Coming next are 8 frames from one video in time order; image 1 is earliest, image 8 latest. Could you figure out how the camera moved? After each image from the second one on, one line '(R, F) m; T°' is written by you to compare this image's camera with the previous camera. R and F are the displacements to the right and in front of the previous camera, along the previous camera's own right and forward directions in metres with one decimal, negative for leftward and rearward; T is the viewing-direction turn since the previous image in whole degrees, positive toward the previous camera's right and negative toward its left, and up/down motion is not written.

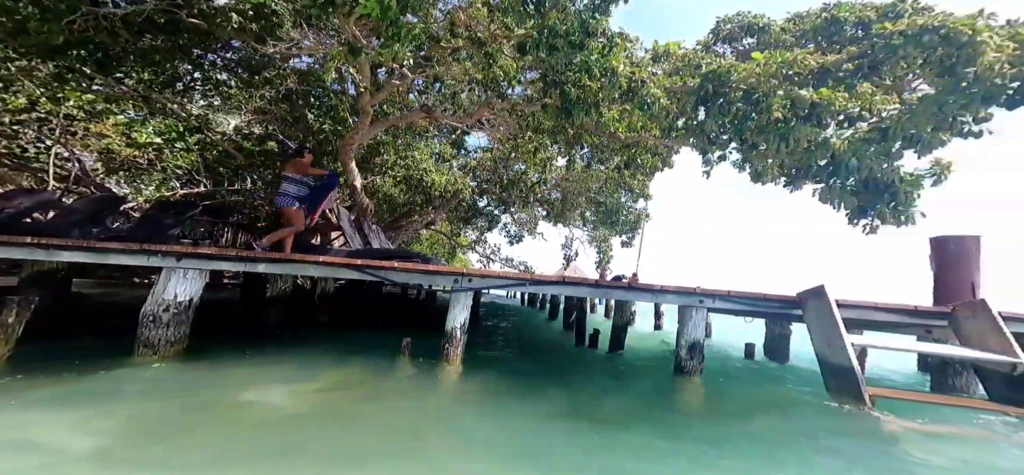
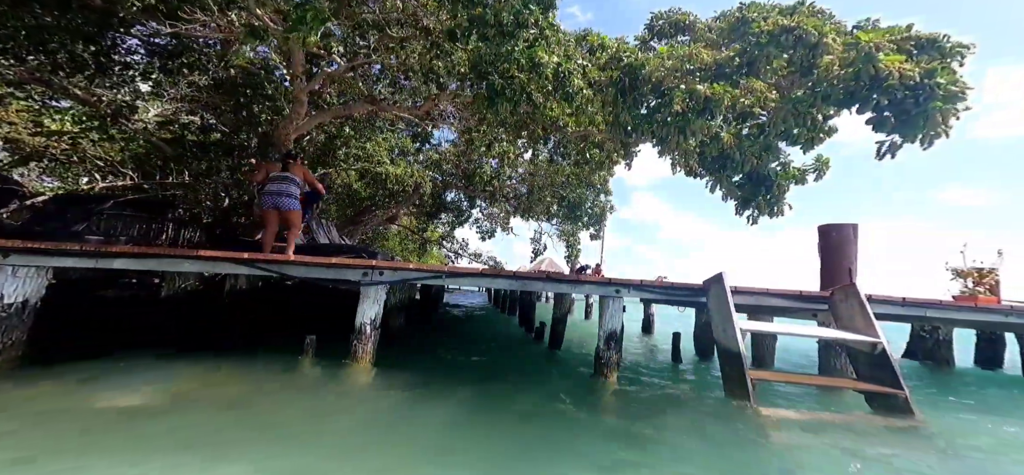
(+0.3, 0.0) m; +3°
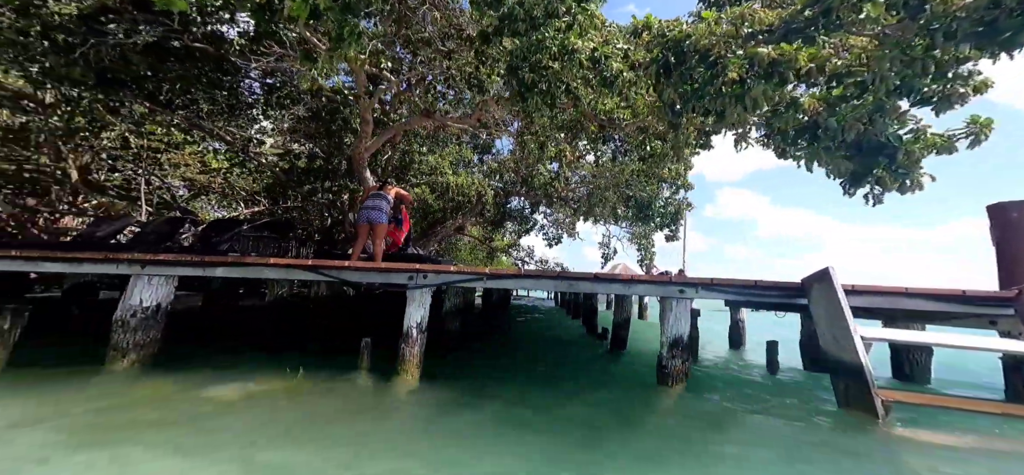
(+0.2, +0.2) m; -10°
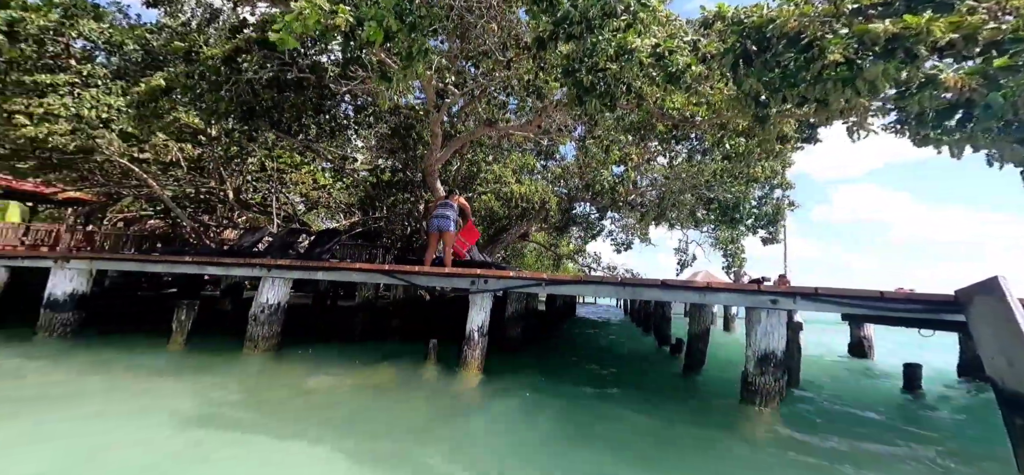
(+0.2, +0.1) m; -10°
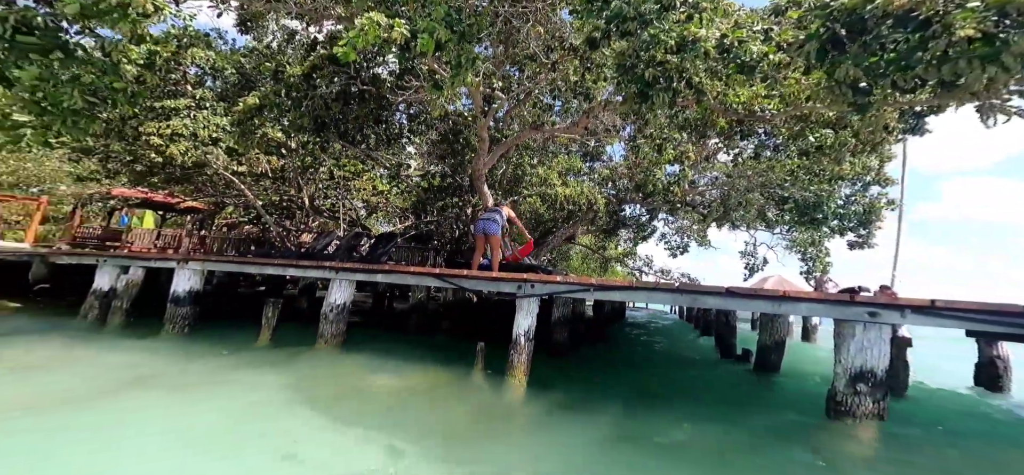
(+0.5, 0.0) m; -9°
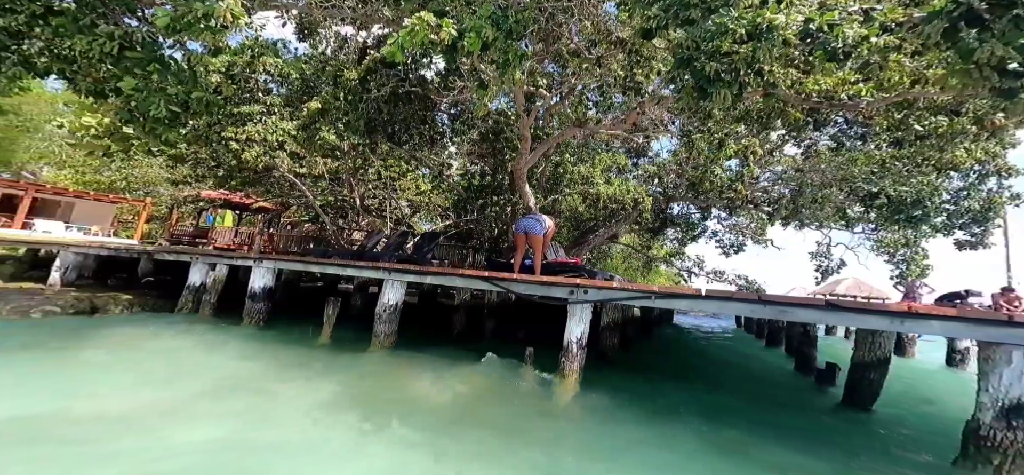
(+0.5, 0.0) m; -8°
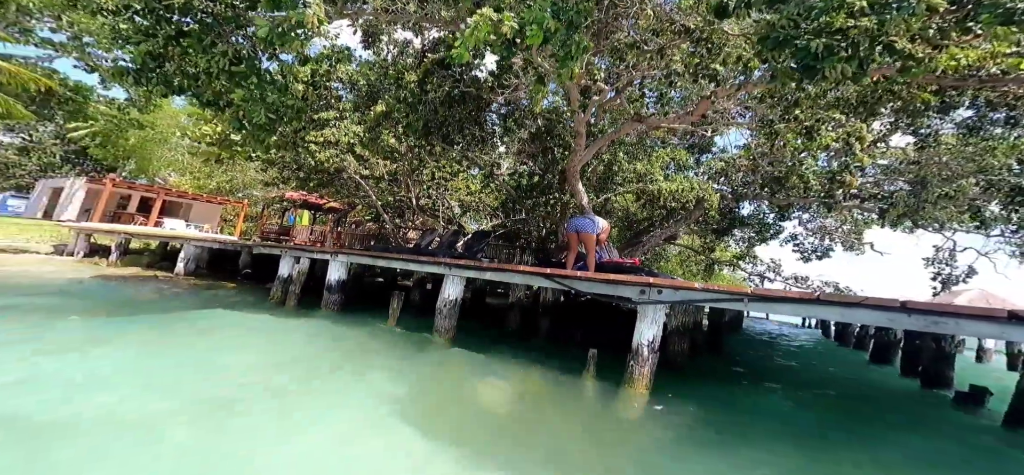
(+0.6, +0.2) m; -10°
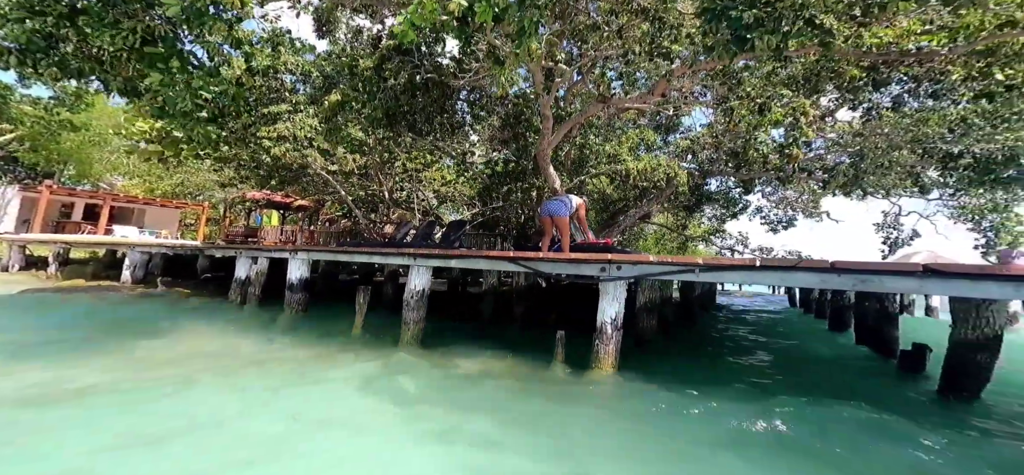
(-0.2, 0.0) m; +4°
